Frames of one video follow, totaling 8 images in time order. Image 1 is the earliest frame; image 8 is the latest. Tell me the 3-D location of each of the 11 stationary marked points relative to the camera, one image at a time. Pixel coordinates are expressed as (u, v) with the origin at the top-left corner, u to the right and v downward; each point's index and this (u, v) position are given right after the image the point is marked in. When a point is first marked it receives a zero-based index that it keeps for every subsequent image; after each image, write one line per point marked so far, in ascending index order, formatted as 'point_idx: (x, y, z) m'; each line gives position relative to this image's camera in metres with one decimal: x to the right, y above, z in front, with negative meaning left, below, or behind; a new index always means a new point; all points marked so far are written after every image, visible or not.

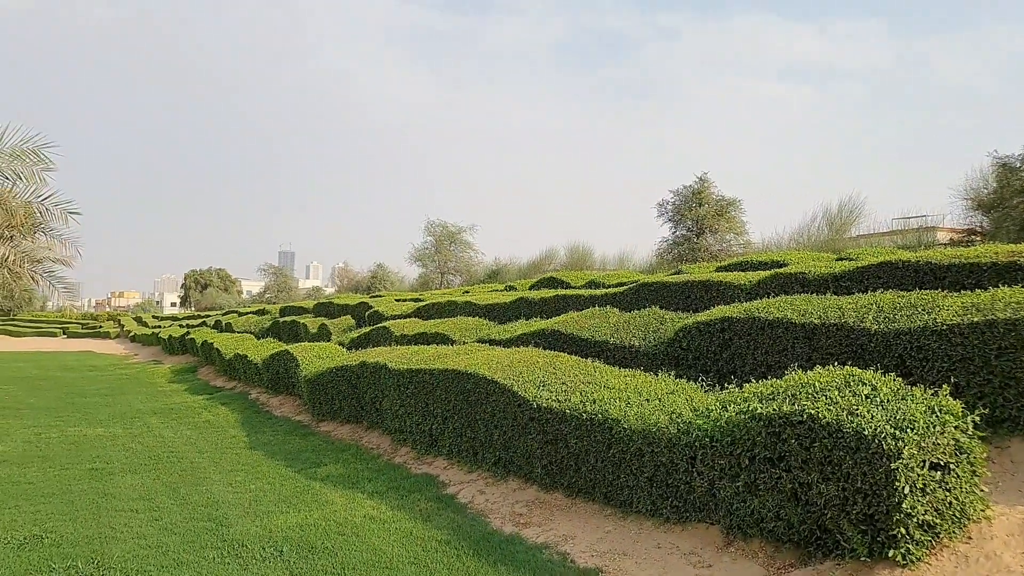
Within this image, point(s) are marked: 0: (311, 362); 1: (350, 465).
0: (-3.3, -1.2, +13.0) m
1: (-1.9, -2.0, +8.9) m
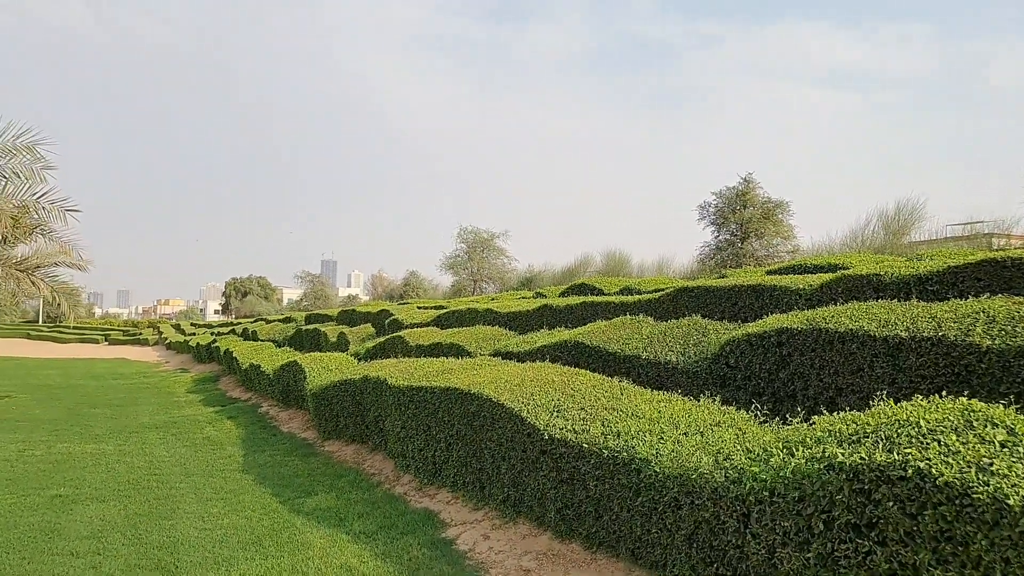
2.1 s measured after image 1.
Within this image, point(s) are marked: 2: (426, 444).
0: (-3.0, -1.3, +11.9) m
1: (-1.7, -2.1, +7.8) m
2: (-0.8, -1.5, +7.6) m
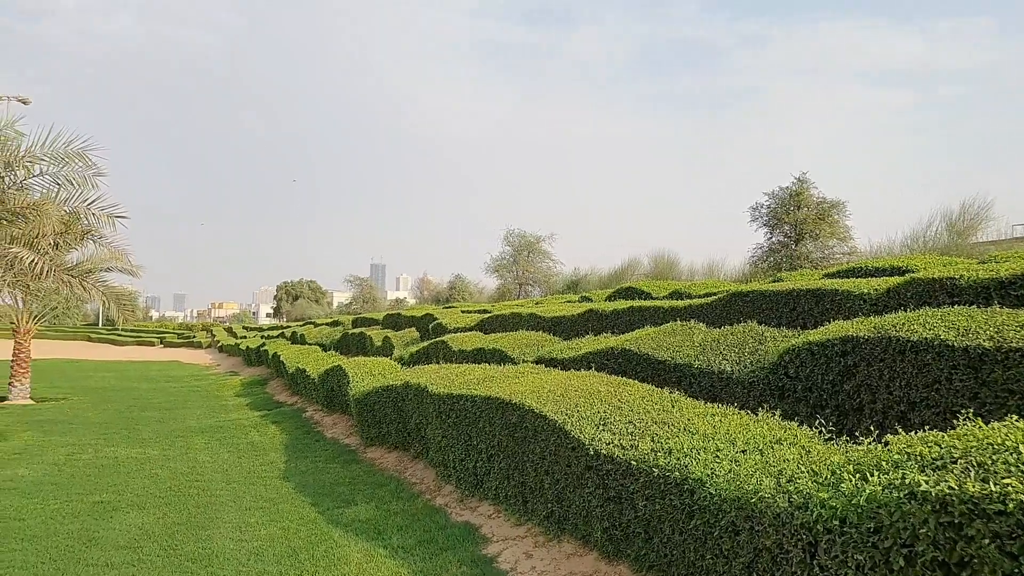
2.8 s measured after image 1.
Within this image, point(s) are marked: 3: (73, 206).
0: (-2.3, -1.4, +11.8) m
1: (-1.3, -2.1, +7.6) m
2: (-0.4, -1.6, +7.4) m
3: (-7.3, +1.3, +12.9) m
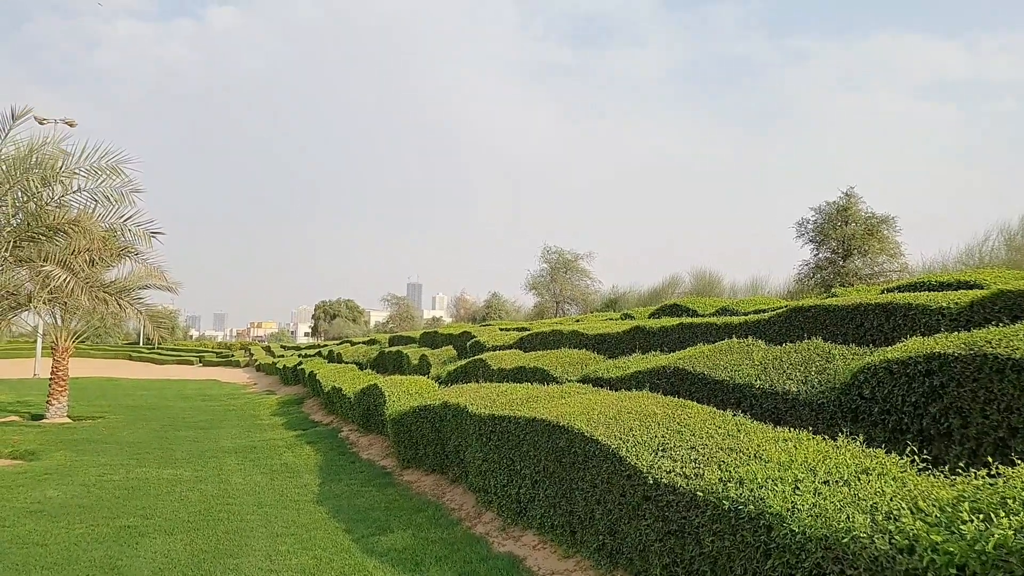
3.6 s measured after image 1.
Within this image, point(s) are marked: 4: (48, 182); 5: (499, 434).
0: (-1.7, -1.6, +11.4) m
1: (-0.8, -2.3, +7.2) m
2: (0.0, -1.7, +6.9) m
3: (-6.6, +1.1, +12.8) m
4: (-6.4, +1.5, +10.7) m
5: (-0.1, -1.4, +7.2) m
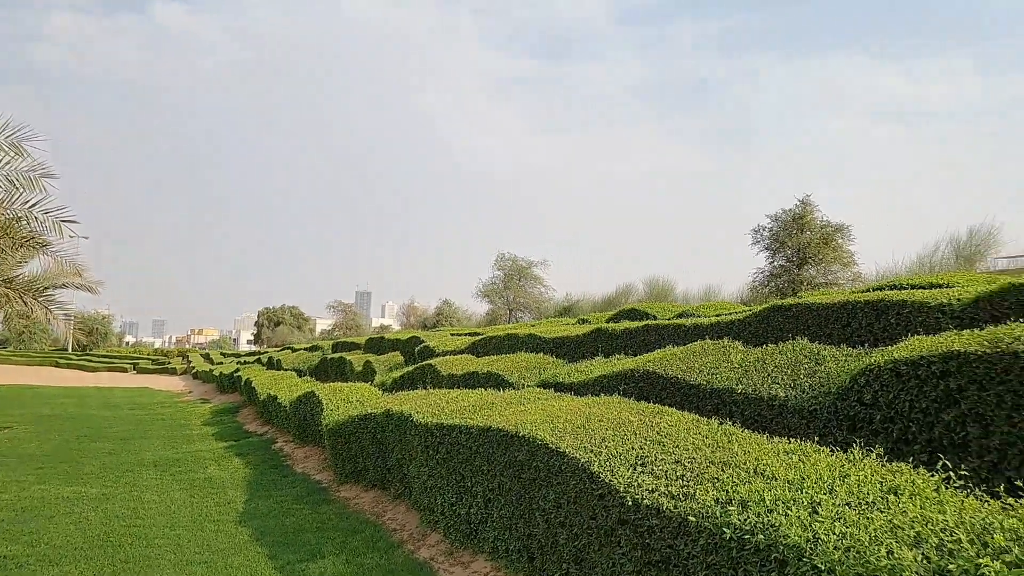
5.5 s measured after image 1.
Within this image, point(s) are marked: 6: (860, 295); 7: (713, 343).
0: (-2.4, -1.6, +10.5) m
1: (-1.3, -2.2, +6.3) m
2: (-0.4, -1.6, +6.1) m
3: (-7.4, +1.1, +11.5) m
4: (-7.0, +1.5, +9.5) m
5: (-0.5, -1.3, +6.4) m
6: (+3.0, -0.1, +6.6) m
7: (+1.8, -0.5, +7.0) m
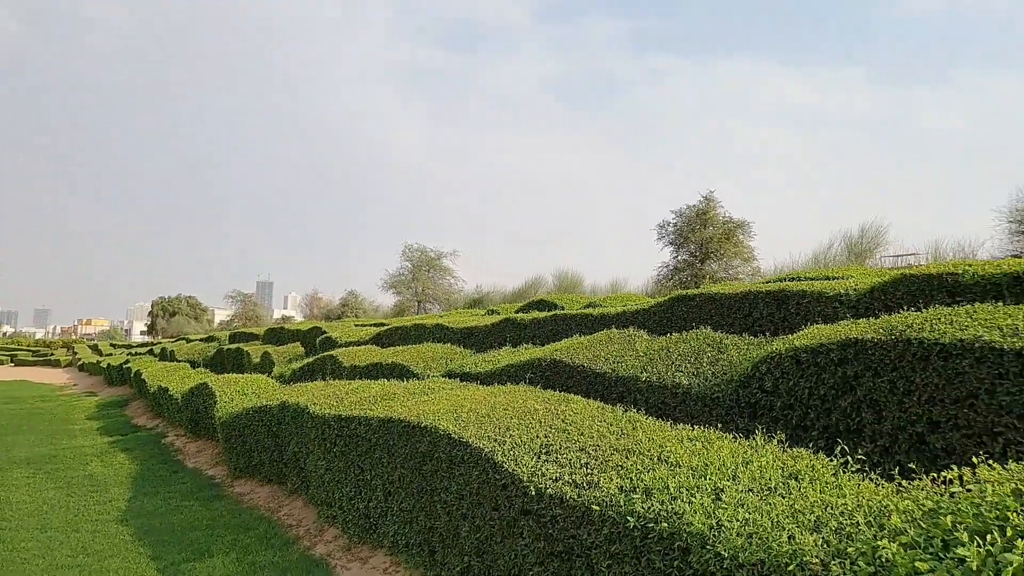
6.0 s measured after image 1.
0: (-3.6, -1.4, +10.0) m
1: (-2.0, -2.1, +6.0) m
2: (-1.2, -1.5, +5.8) m
3: (-8.7, +1.4, +10.4) m
4: (-8.0, +1.8, +8.4) m
5: (-1.3, -1.2, +6.1) m
6: (+2.2, 0.0, +6.7) m
7: (+0.9, -0.4, +7.0) m
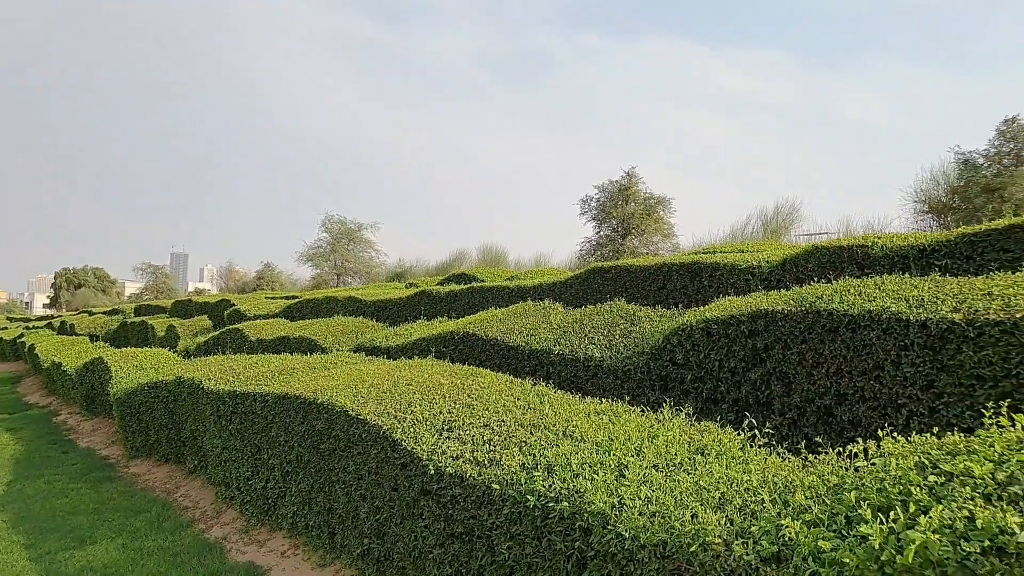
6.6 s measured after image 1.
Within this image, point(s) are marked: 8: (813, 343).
0: (-4.6, -1.0, +9.4) m
1: (-2.7, -1.8, +5.6) m
2: (-1.8, -1.3, +5.5) m
3: (-9.7, +1.8, +9.3) m
4: (-8.9, +2.1, +7.3) m
5: (-2.0, -0.9, +5.8) m
6: (+1.4, +0.2, +6.7) m
7: (+0.2, -0.1, +6.8) m
8: (+1.5, -0.3, +3.9) m
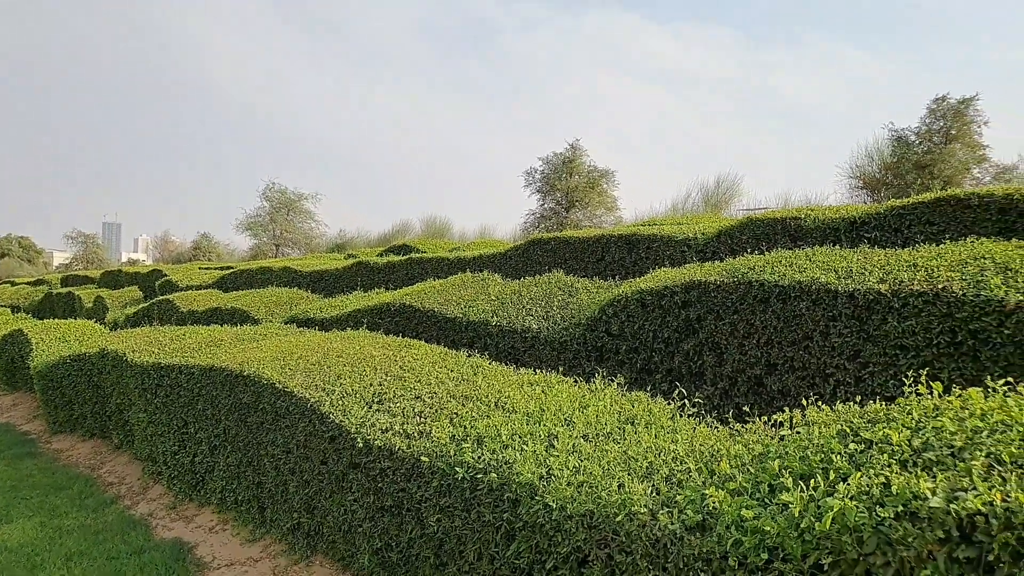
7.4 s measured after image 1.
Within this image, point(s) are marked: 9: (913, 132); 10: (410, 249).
0: (-5.4, -0.7, +9.0) m
1: (-3.2, -1.6, +5.3) m
2: (-2.3, -1.1, +5.3) m
3: (-10.4, +2.2, +8.4) m
4: (-9.4, +2.4, +6.5) m
5: (-2.4, -0.7, +5.6) m
6: (+0.9, +0.5, +6.7) m
7: (-0.4, +0.1, +6.8) m
8: (+1.2, -0.1, +4.0) m
9: (+7.3, +2.8, +14.1) m
10: (-1.7, +0.7, +13.0) m
